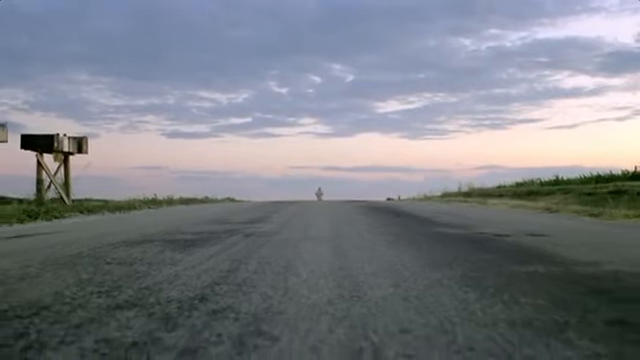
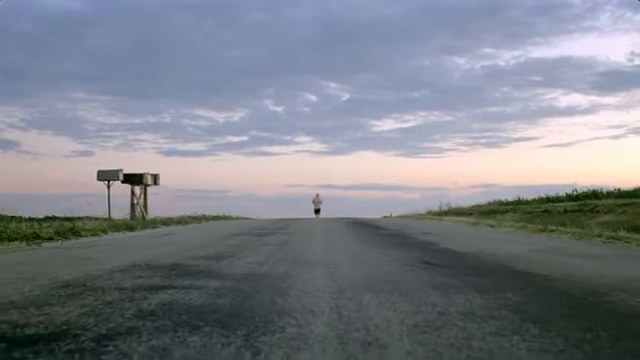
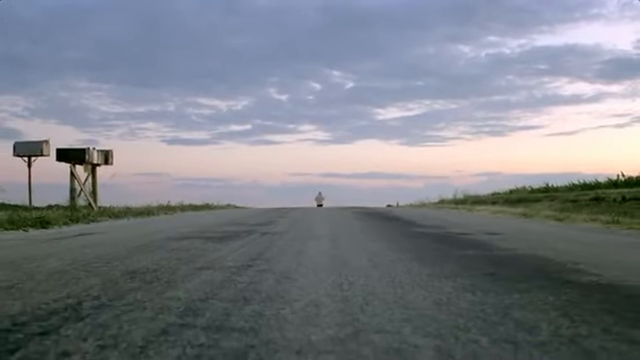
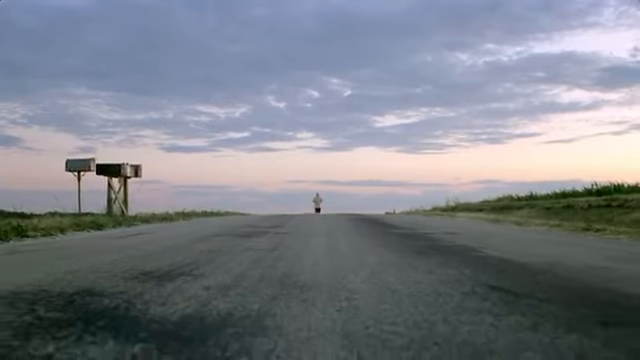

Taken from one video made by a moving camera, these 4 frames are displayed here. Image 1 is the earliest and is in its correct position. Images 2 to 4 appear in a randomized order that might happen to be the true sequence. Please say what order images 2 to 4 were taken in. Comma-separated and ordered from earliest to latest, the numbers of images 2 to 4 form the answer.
3, 4, 2
